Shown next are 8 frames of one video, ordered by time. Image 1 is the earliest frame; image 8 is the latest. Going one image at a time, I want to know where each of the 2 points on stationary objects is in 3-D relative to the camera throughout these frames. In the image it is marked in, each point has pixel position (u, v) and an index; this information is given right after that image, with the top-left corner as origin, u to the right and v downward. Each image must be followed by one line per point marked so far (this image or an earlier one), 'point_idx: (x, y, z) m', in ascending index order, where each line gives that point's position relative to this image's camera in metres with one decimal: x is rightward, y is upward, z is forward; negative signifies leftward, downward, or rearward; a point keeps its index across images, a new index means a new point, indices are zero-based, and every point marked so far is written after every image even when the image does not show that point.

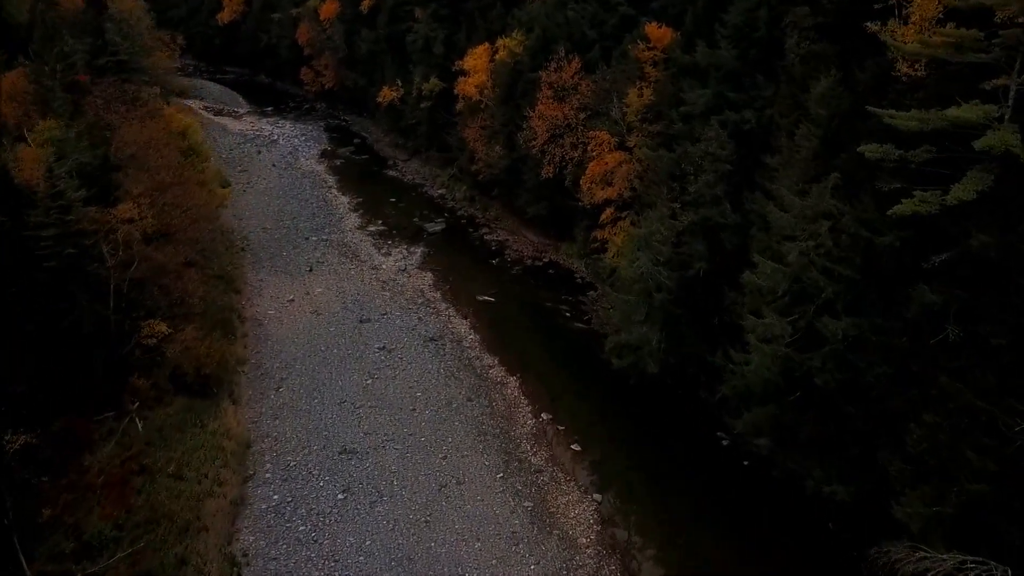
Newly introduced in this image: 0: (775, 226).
0: (+6.4, +1.5, +19.5) m
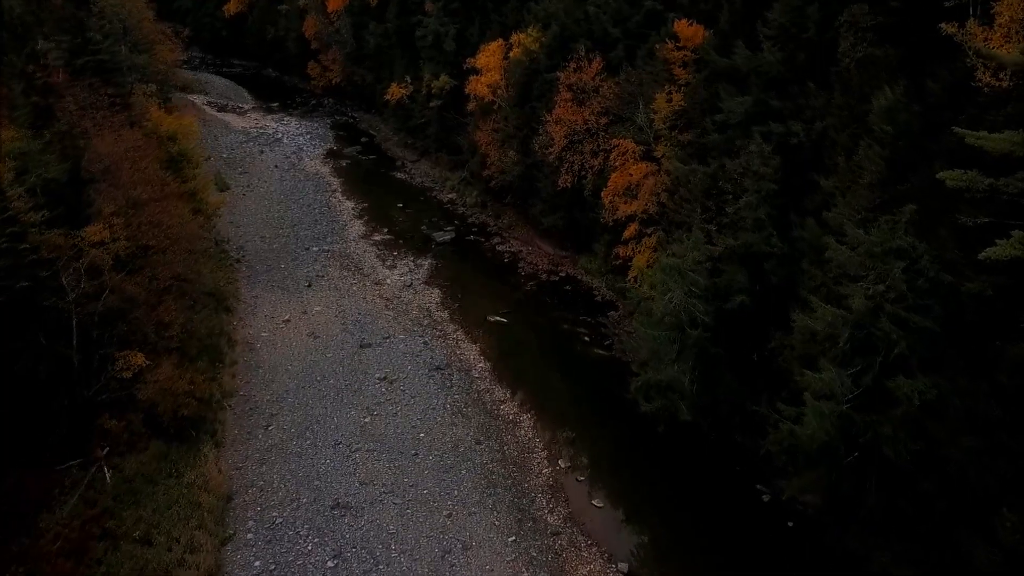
0: (+6.7, +0.6, +16.8) m
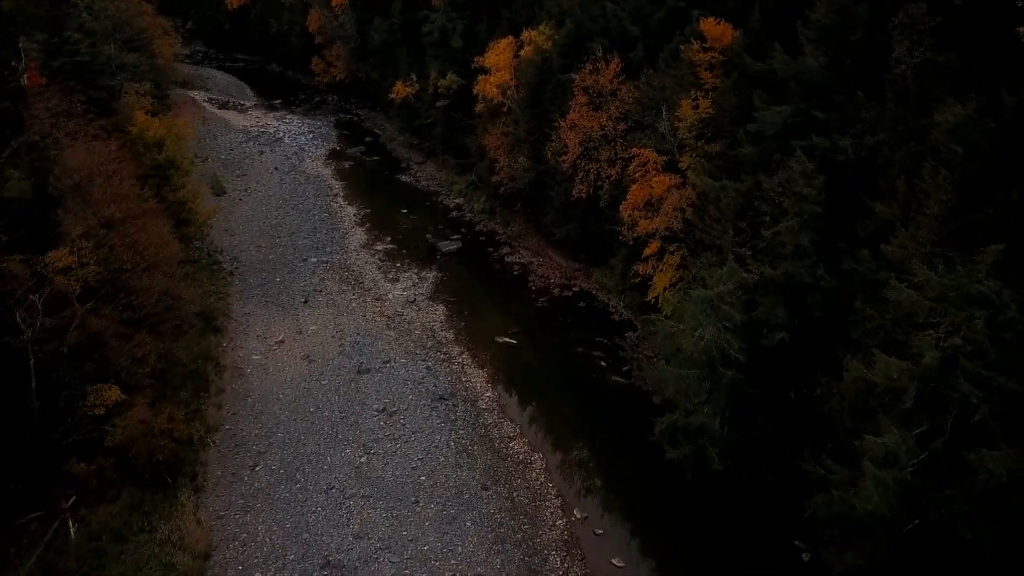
0: (+6.9, -0.2, +14.6) m
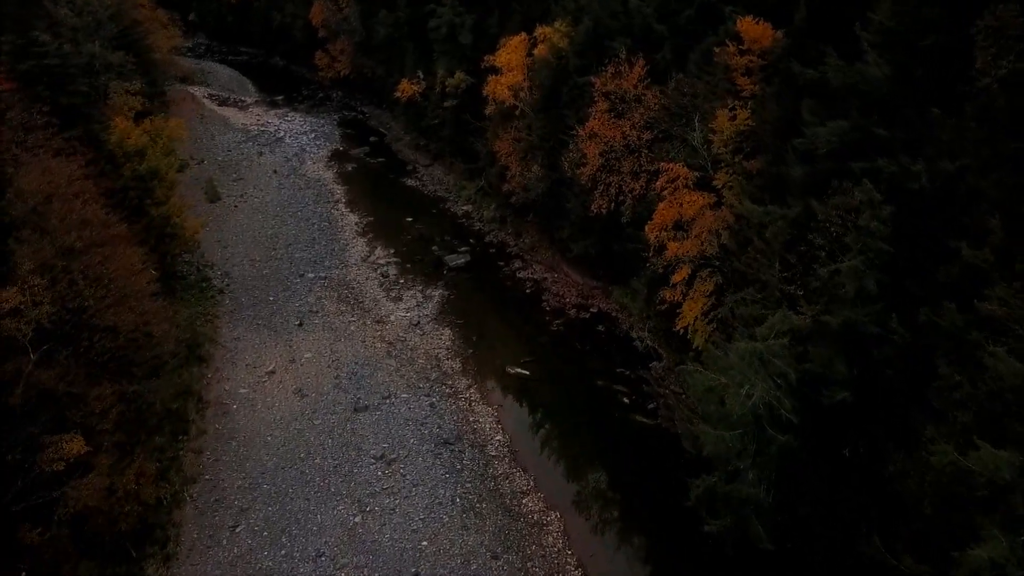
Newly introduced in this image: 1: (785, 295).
0: (+7.2, -1.2, +12.0) m
1: (+6.0, -0.2, +17.6) m
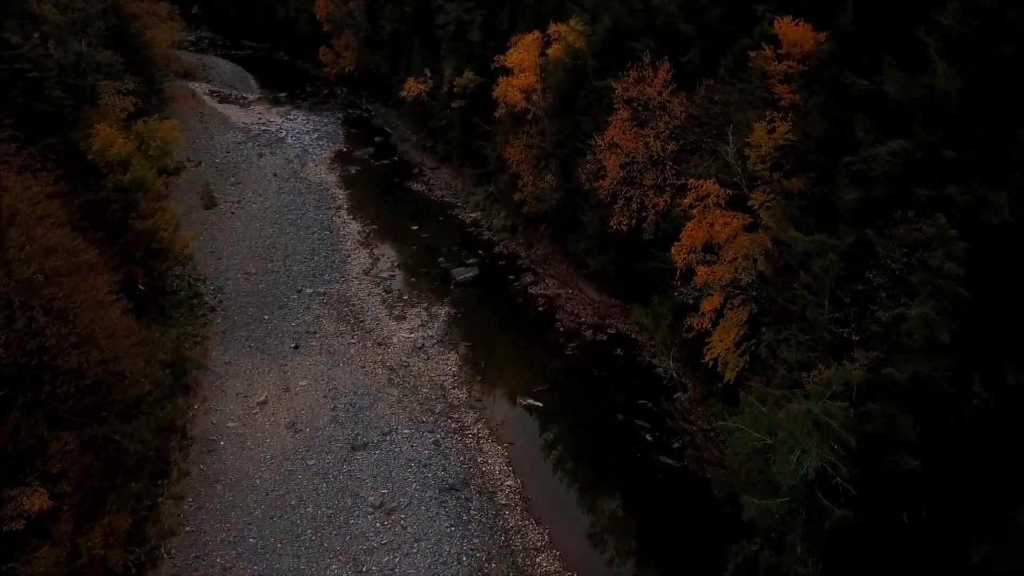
0: (+7.4, -2.1, +9.9) m
1: (+6.3, -1.0, +15.5) m
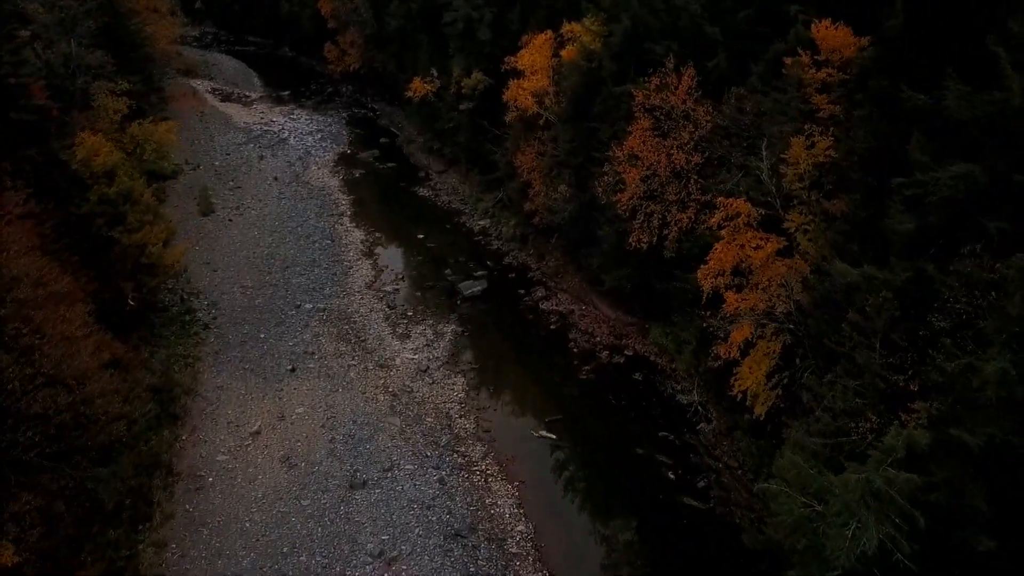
0: (+7.6, -2.9, +8.2) m
1: (+6.5, -1.7, +13.8) m
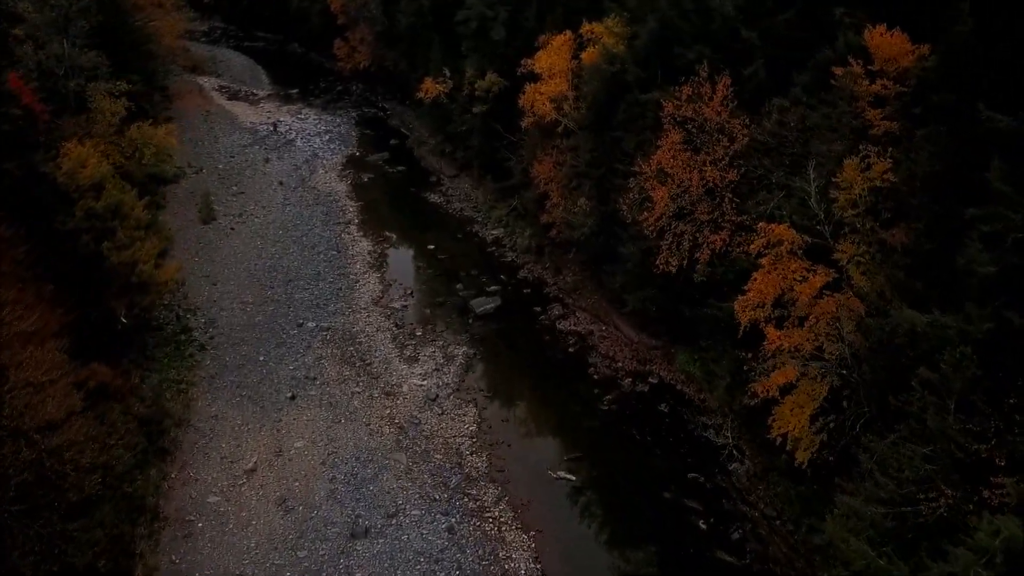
0: (+7.8, -3.7, +6.3) m
1: (+6.8, -2.5, +12.0) m
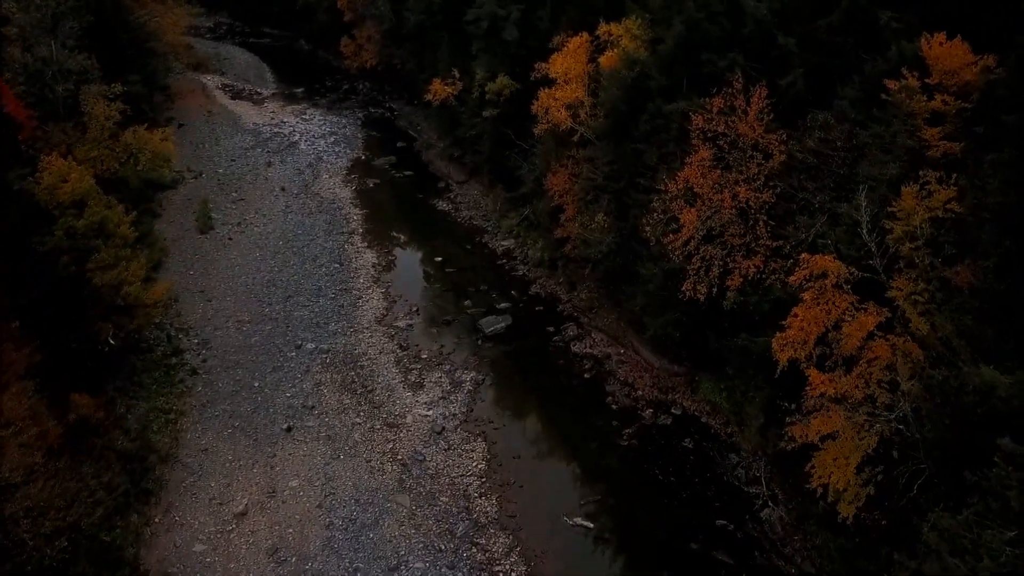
0: (+7.9, -4.5, +4.6) m
1: (+7.0, -3.2, +10.3) m
